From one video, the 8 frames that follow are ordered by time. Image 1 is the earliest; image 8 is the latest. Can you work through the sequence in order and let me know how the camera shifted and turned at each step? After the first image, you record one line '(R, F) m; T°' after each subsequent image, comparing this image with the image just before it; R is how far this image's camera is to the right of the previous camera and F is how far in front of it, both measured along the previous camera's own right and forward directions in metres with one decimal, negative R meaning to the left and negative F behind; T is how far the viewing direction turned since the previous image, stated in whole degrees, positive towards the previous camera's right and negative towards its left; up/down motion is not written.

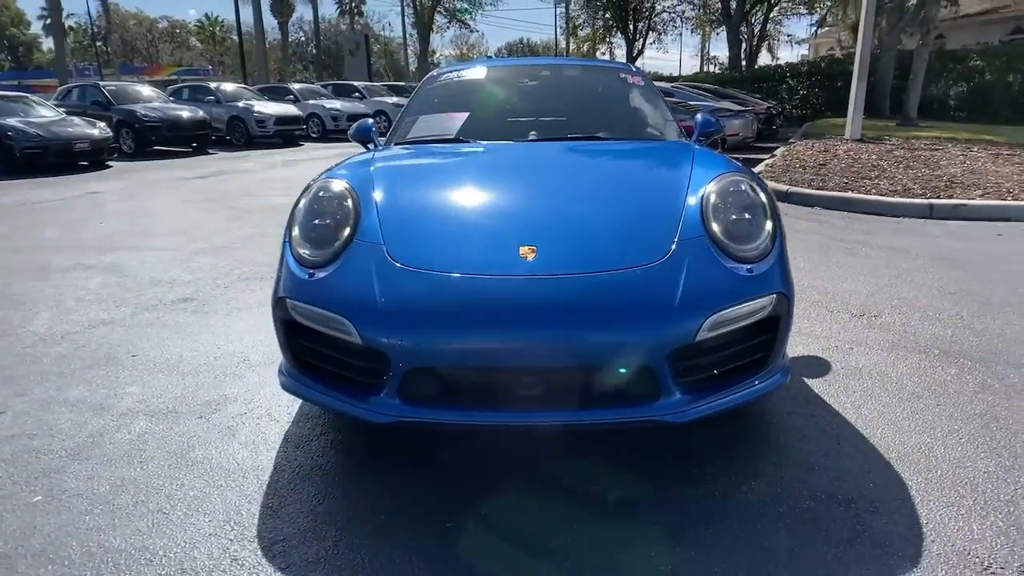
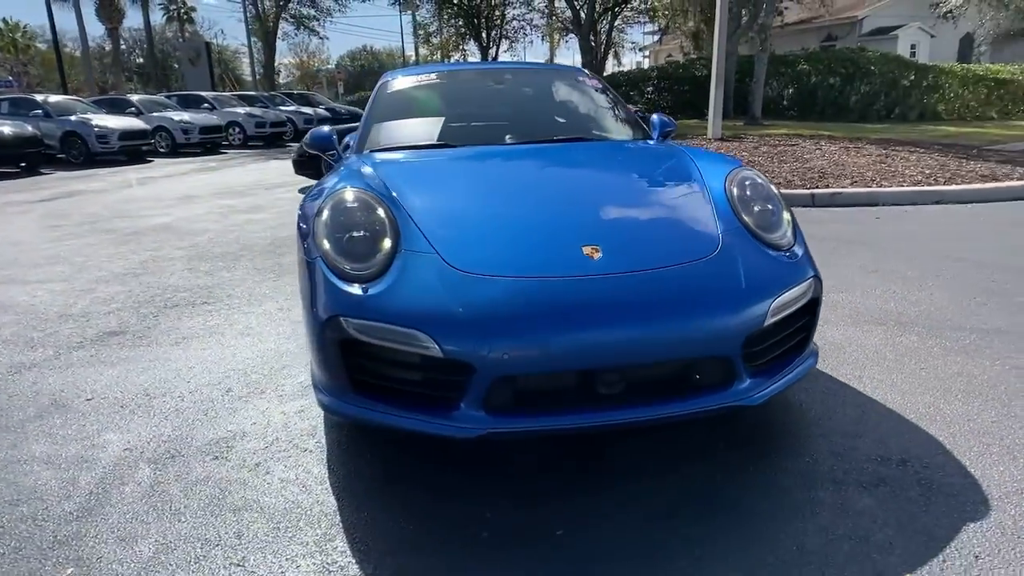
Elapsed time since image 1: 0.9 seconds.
(-0.8, +0.1) m; +12°
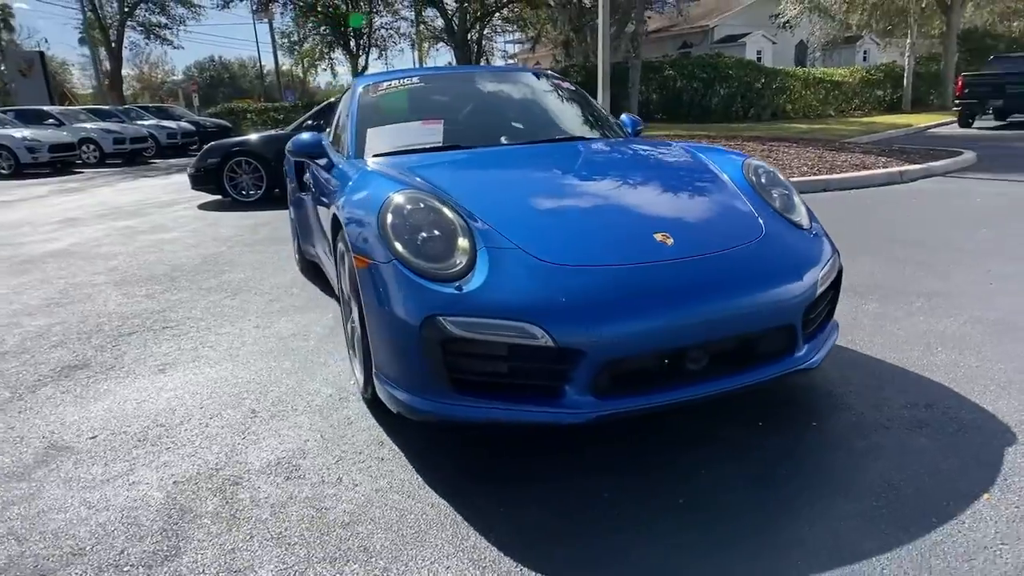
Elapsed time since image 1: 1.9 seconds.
(-0.8, 0.0) m; +11°
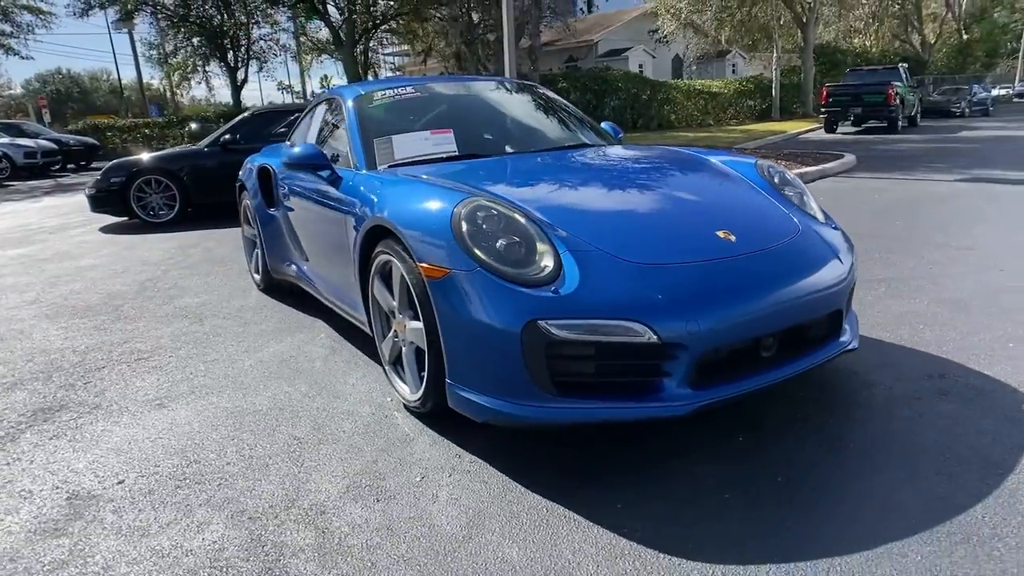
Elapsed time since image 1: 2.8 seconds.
(-0.8, +0.1) m; +10°
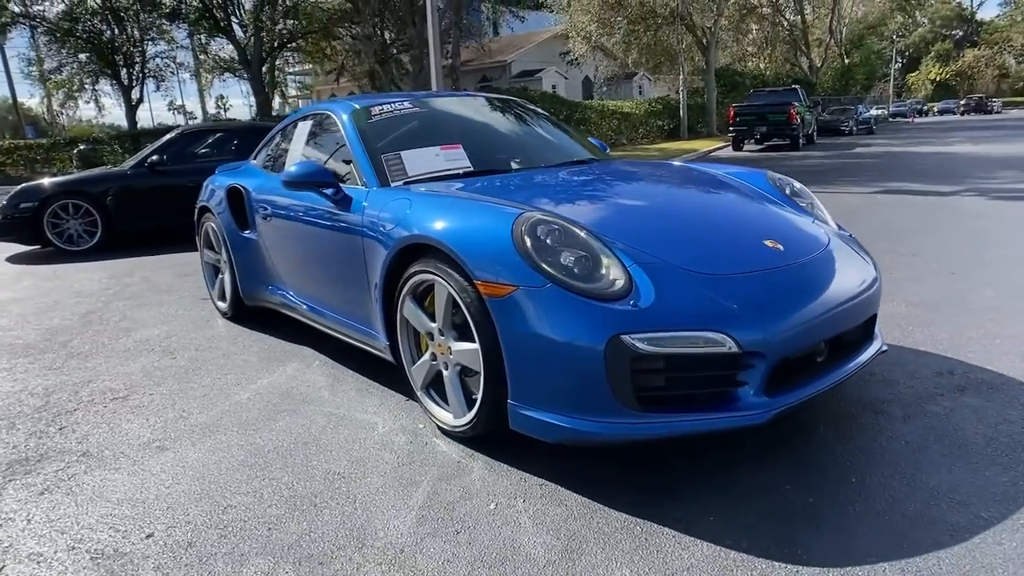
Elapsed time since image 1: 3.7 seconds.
(-0.6, +0.1) m; +8°
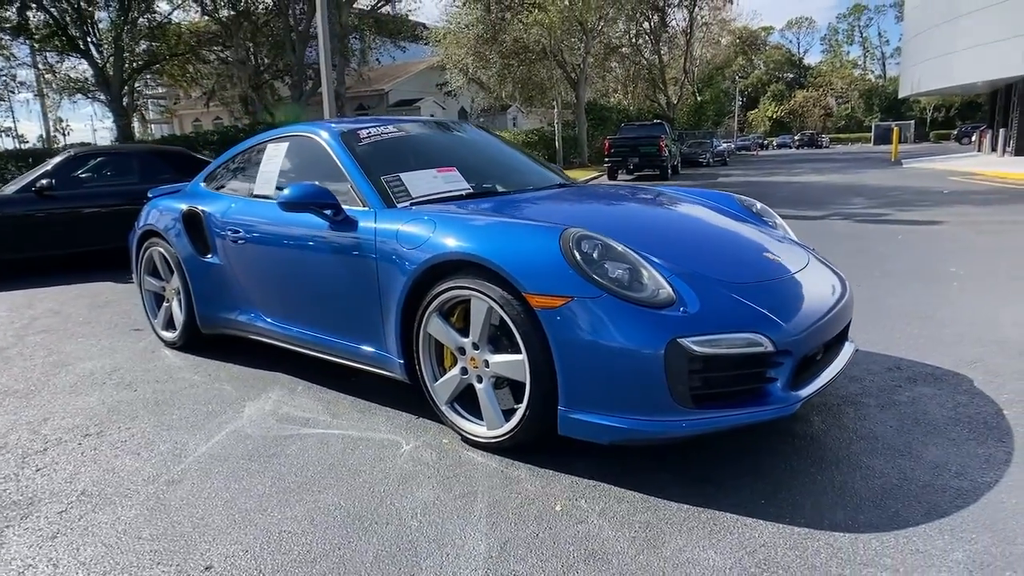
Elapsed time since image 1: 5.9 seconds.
(-0.7, -0.1) m; +12°
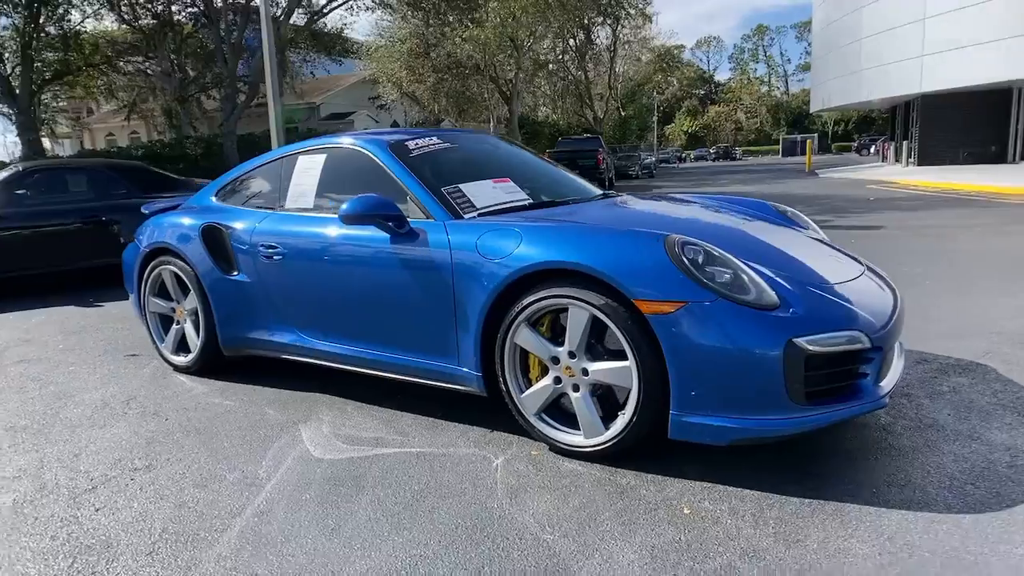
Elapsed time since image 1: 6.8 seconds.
(-0.8, +0.1) m; +7°
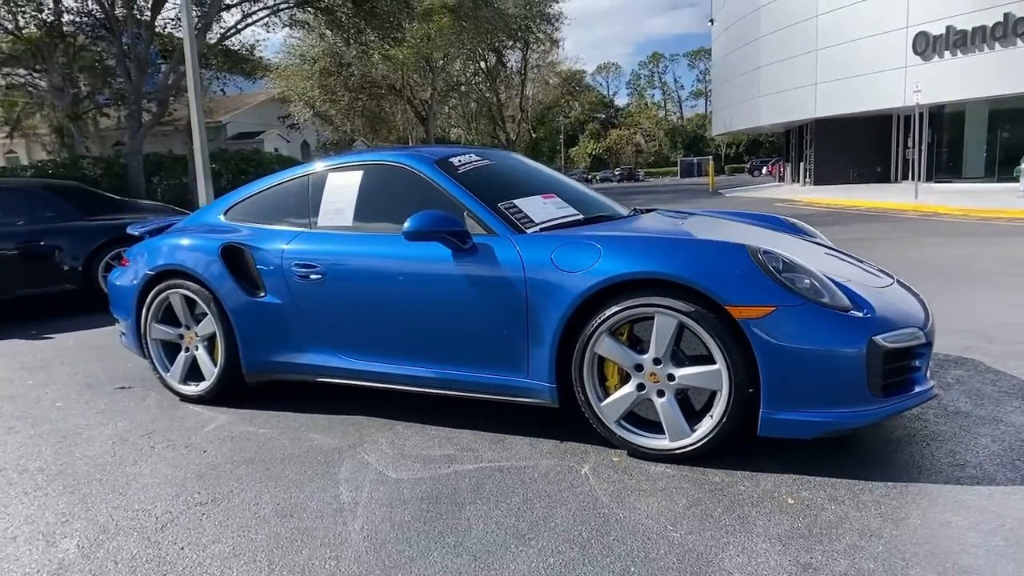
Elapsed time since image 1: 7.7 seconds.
(-0.8, 0.0) m; +9°
